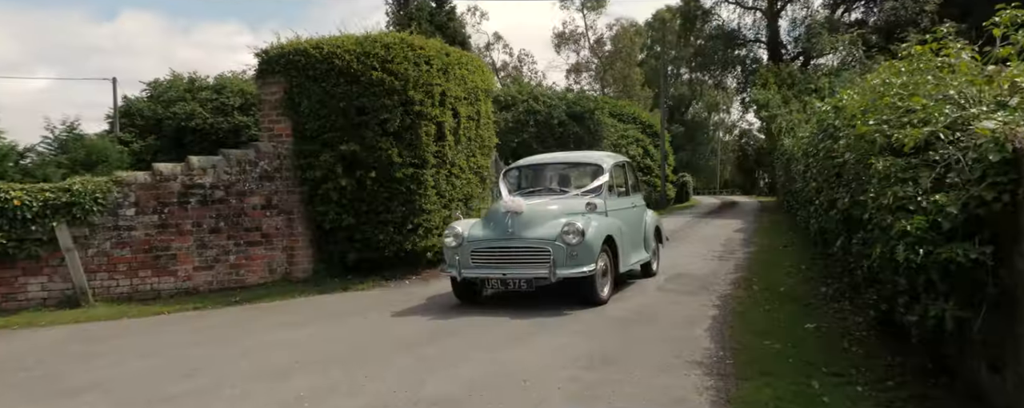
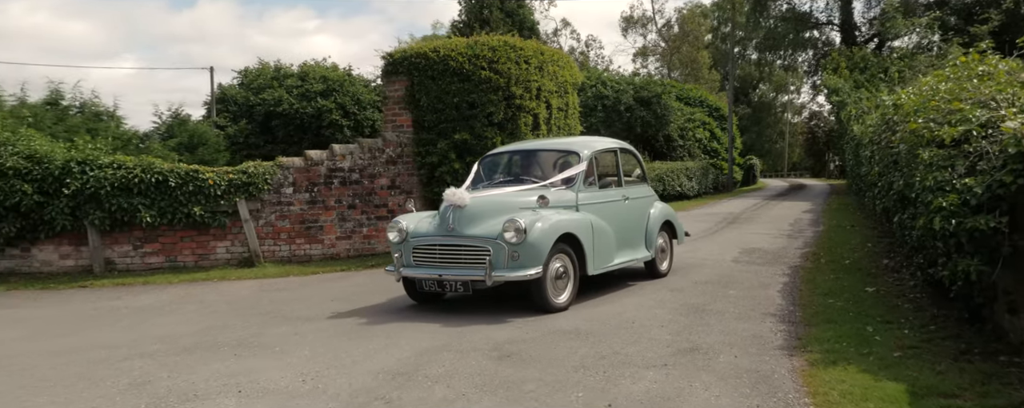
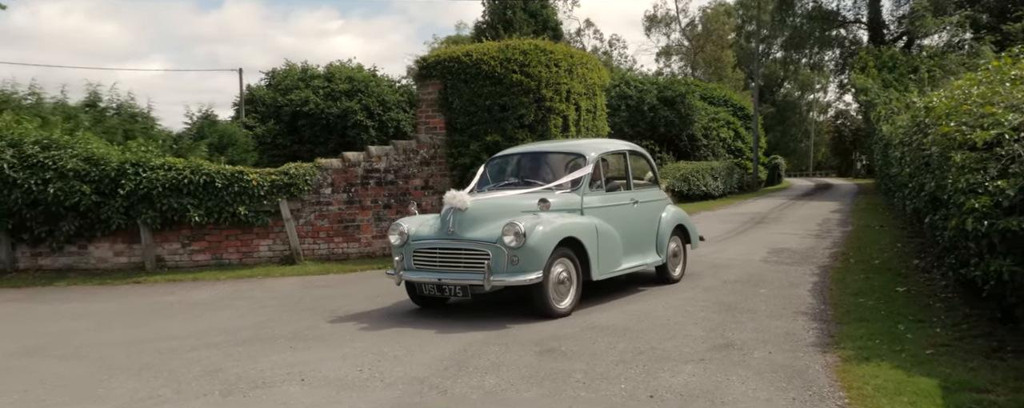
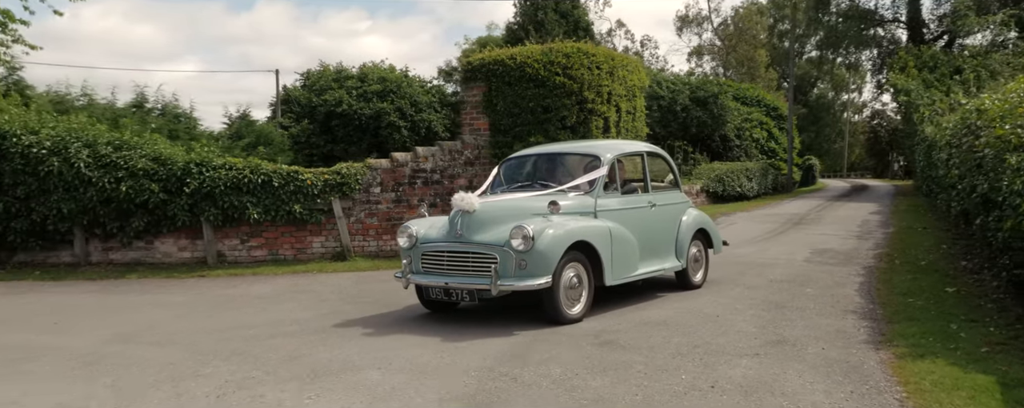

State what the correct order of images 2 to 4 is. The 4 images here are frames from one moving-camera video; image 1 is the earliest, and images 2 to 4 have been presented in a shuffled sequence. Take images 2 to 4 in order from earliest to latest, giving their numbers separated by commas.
2, 3, 4
